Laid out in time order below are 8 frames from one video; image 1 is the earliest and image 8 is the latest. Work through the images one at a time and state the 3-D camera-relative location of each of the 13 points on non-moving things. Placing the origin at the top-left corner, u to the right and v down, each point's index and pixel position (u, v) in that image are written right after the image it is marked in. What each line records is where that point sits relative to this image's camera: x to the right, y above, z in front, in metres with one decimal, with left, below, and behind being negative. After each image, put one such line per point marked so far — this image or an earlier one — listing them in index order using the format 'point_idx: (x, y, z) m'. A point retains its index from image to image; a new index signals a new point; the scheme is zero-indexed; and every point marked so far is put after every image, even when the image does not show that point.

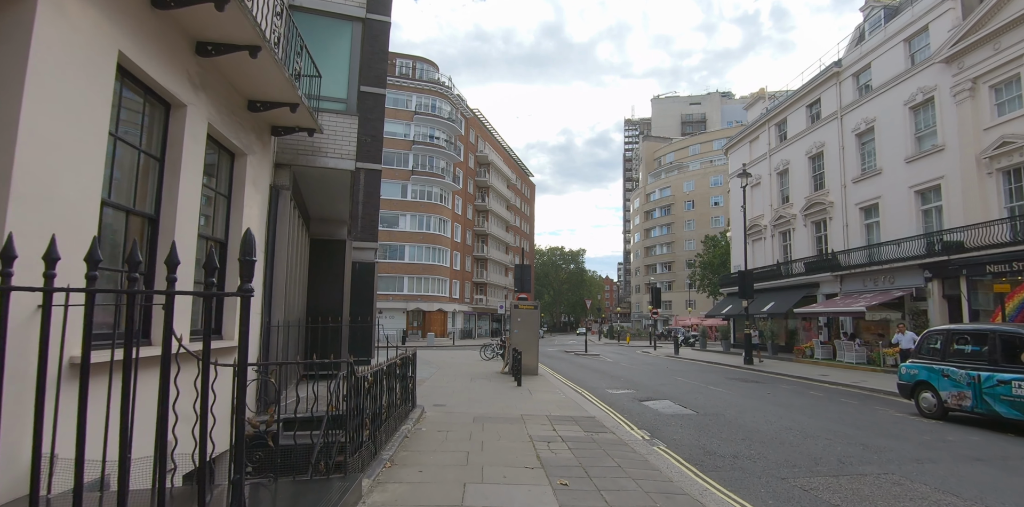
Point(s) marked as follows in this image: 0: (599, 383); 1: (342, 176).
0: (+2.7, -4.0, +15.2) m
1: (-3.1, +1.4, +9.1) m
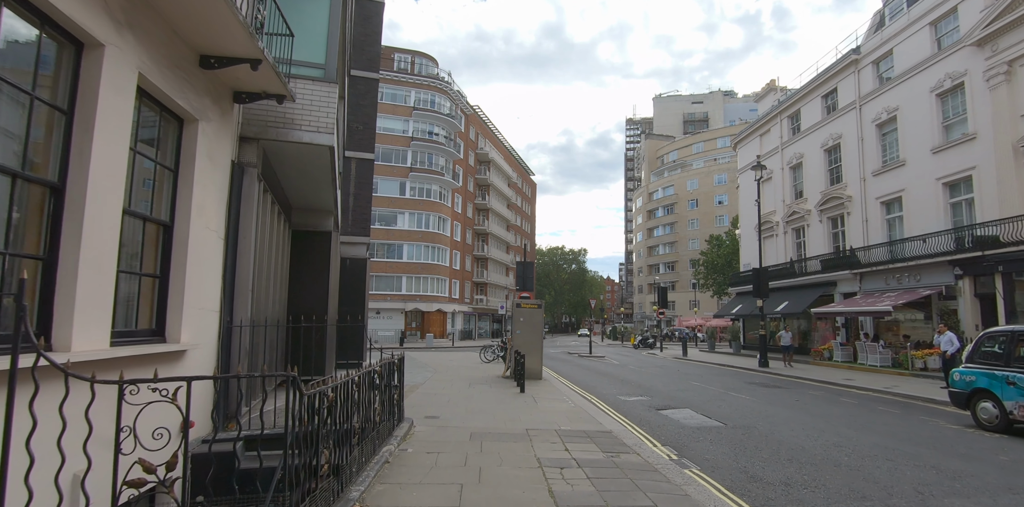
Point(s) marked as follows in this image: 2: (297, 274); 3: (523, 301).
0: (+2.7, -3.8, +14.0) m
1: (-3.0, +1.6, +7.9) m
2: (-5.0, -0.4, +11.6) m
3: (+0.3, -1.5, +15.7) m
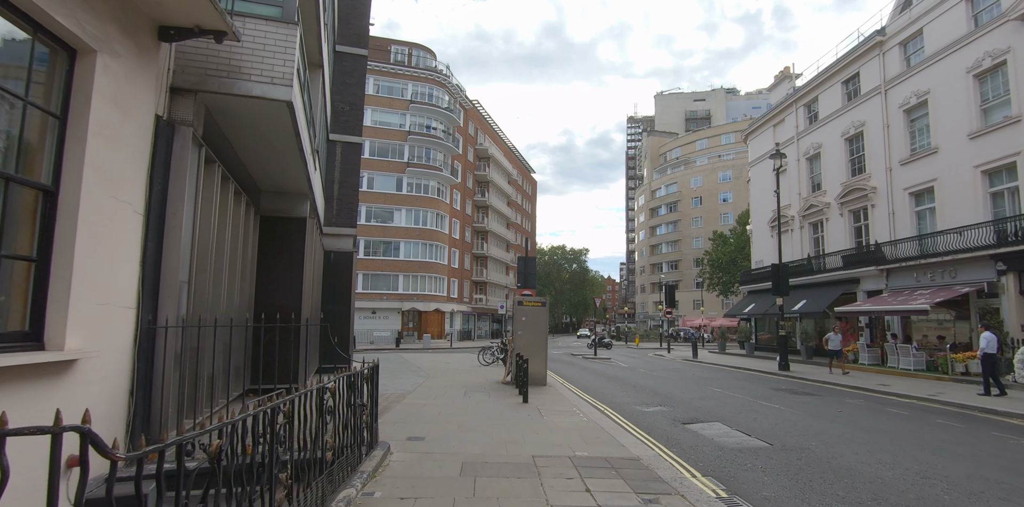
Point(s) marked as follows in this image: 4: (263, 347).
0: (+2.7, -3.6, +12.5) m
1: (-3.0, +1.8, +6.4) m
2: (-4.9, -0.2, +10.1) m
3: (+0.3, -1.2, +14.2) m
4: (-4.7, -1.8, +9.5) m
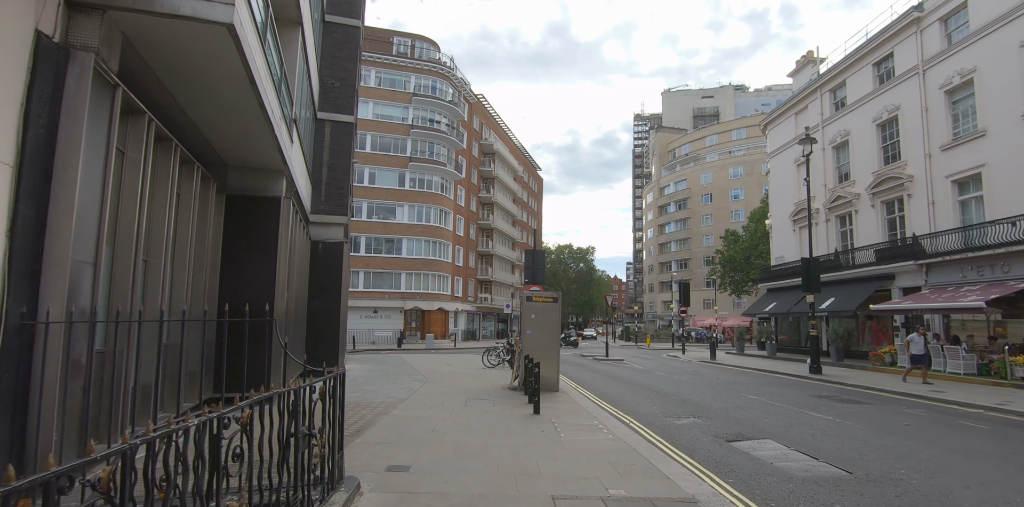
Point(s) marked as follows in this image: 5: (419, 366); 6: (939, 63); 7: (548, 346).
0: (+2.9, -3.3, +11.0) m
1: (-2.9, +2.0, +4.9) m
2: (-4.8, 0.0, +8.7) m
3: (+0.5, -1.0, +12.7) m
4: (-4.5, -1.5, +8.1) m
5: (-3.5, -4.2, +19.1) m
6: (+16.0, +7.1, +18.9) m
7: (+0.8, -2.4, +12.6) m
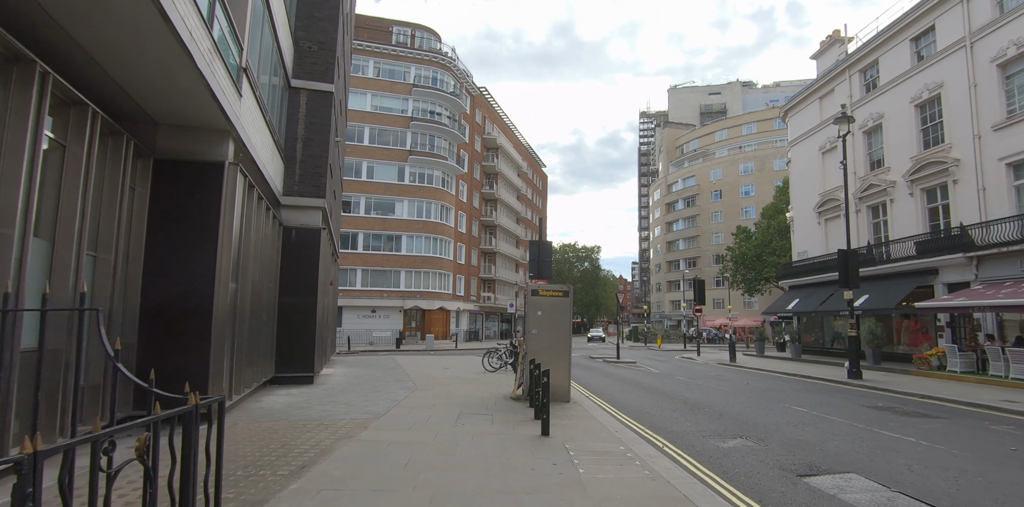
0: (+3.0, -3.1, +9.2) m
1: (-2.9, +2.3, +3.2) m
2: (-4.7, +0.3, +6.9) m
3: (+0.6, -0.7, +10.9) m
4: (-4.5, -1.2, +6.3) m
5: (-3.4, -4.0, +17.4) m
6: (+16.1, +7.4, +17.0) m
7: (+0.9, -2.1, +10.8) m
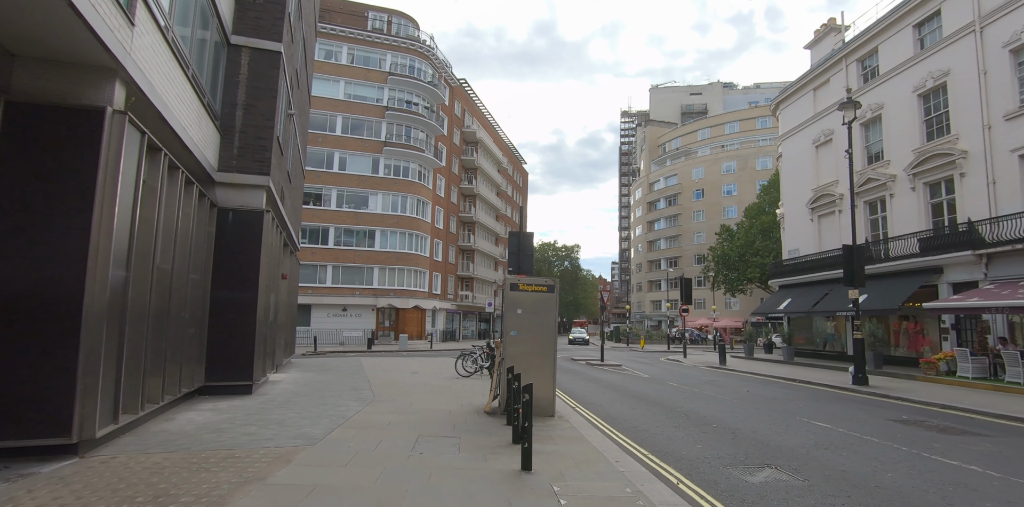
0: (+2.6, -2.9, +7.6) m
1: (-3.0, +2.6, +1.4) m
2: (-5.0, +0.6, +5.0) m
3: (+0.2, -0.5, +9.2) m
4: (-4.8, -1.0, +4.5) m
5: (-4.1, -3.7, +15.5) m
6: (+15.5, +7.5, +16.0) m
7: (+0.5, -1.9, +9.1) m
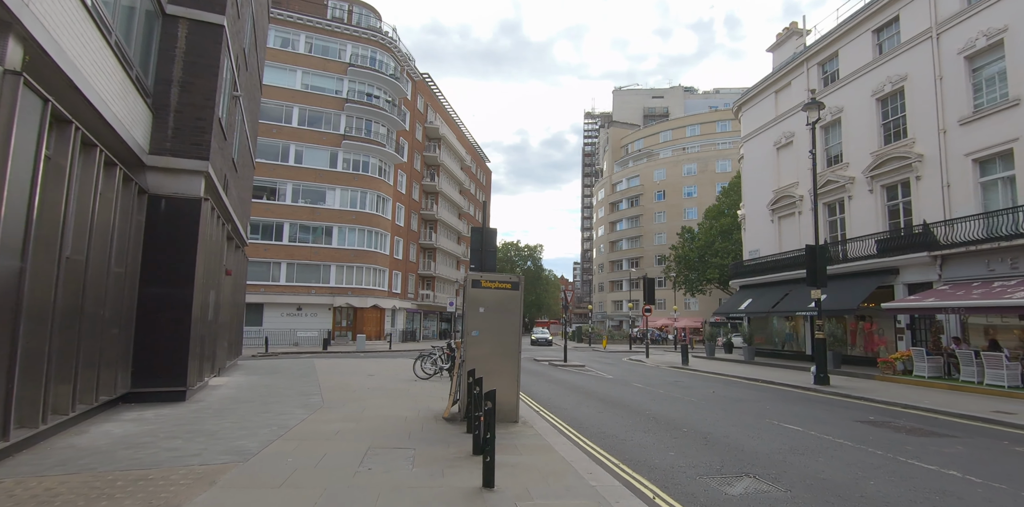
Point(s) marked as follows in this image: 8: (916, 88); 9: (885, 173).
0: (+2.0, -2.8, +7.1) m
1: (-3.0, +2.7, +0.5) m
2: (-5.3, +0.7, +4.0) m
3: (-0.5, -0.4, +8.6) m
4: (-5.0, -0.8, +3.4) m
5: (-5.2, -3.6, +14.5) m
6: (+14.4, +7.4, +16.4) m
7: (-0.2, -1.8, +8.5) m
8: (+14.0, +5.7, +17.5) m
9: (+13.6, +2.9, +18.5) m
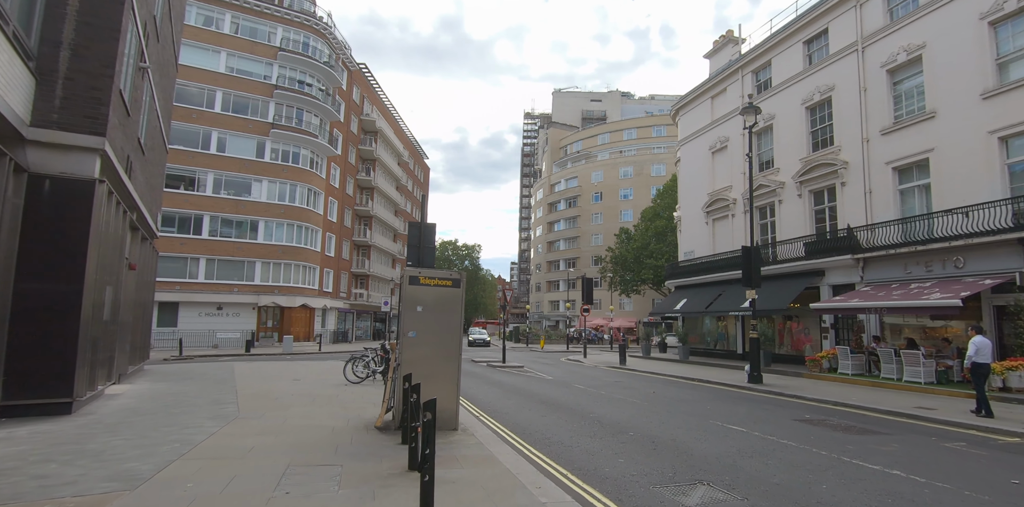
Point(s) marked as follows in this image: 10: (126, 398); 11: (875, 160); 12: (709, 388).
0: (+1.3, -2.7, +6.7) m
1: (-2.8, +2.8, -0.5) m
2: (-5.6, +0.9, +2.7) m
3: (-1.3, -0.3, +7.8) m
4: (-5.3, -0.7, +2.2) m
5: (-6.9, -3.4, +13.2) m
6: (+12.5, +7.3, +17.4) m
7: (-1.1, -1.7, +7.8) m
8: (+12.0, +5.6, +18.5) m
9: (+11.5, +2.8, +19.4) m
10: (-8.3, -3.1, +10.8) m
11: (+12.3, +3.1, +17.2) m
12: (+5.7, -3.8, +14.6) m
